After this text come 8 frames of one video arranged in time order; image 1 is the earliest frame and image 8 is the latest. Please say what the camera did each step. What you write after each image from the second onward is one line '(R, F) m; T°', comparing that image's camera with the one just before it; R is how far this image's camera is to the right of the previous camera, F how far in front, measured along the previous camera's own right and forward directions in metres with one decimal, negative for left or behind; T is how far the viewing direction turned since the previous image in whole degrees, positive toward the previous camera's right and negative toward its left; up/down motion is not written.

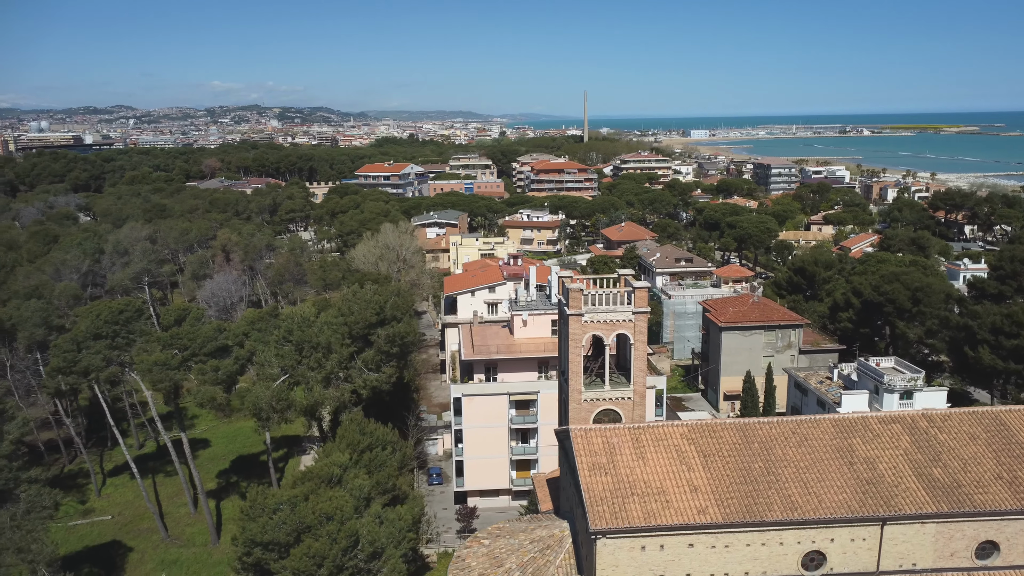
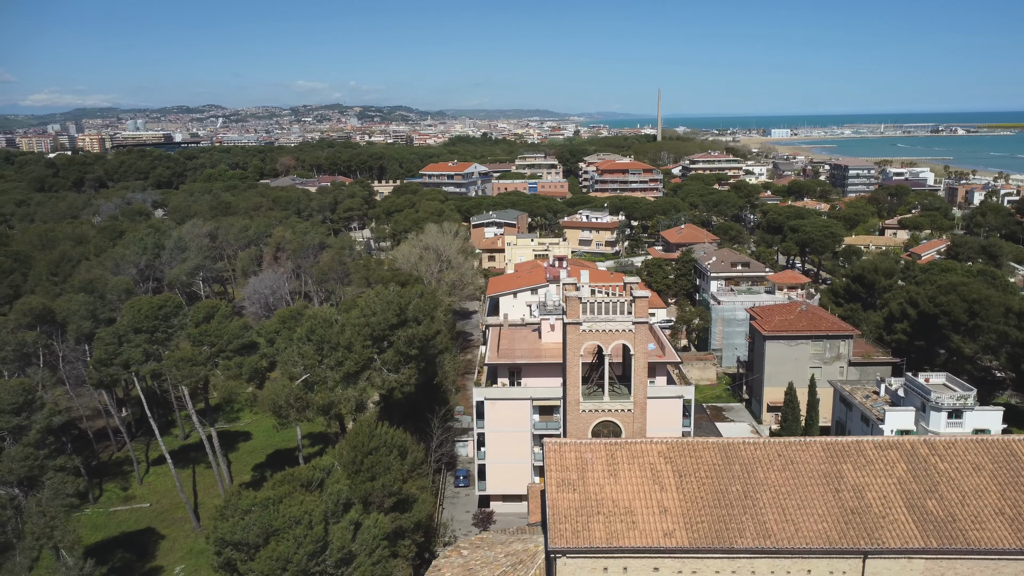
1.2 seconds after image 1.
(+1.6, +0.3) m; -5°
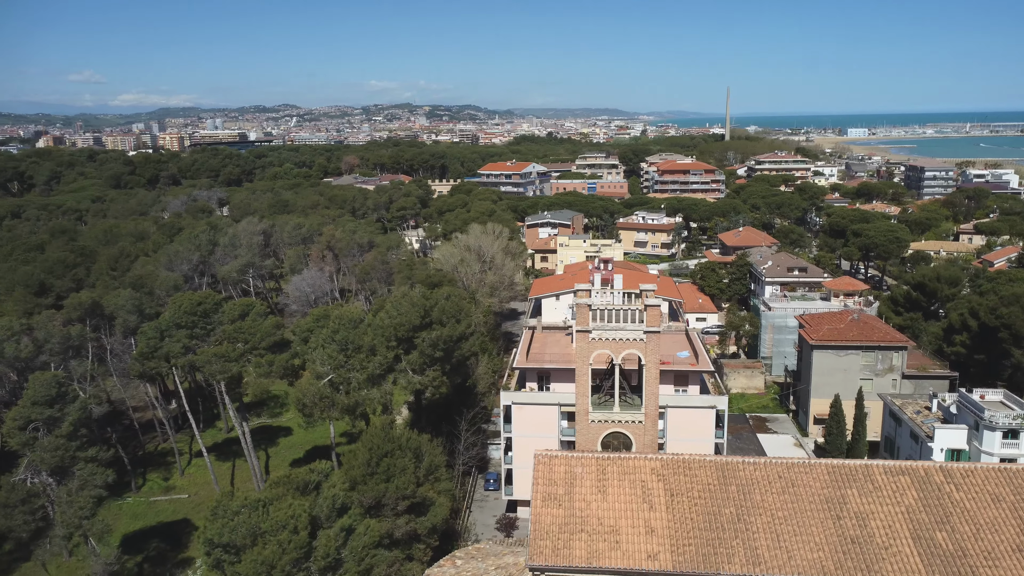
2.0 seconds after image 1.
(+1.2, +0.3) m; -5°
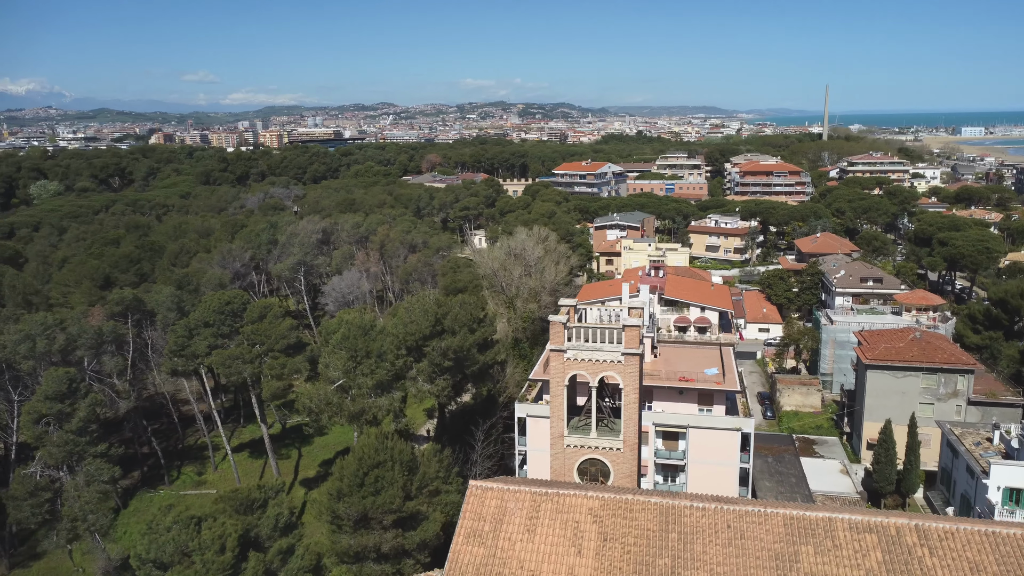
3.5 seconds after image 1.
(+2.3, +0.9) m; -7°
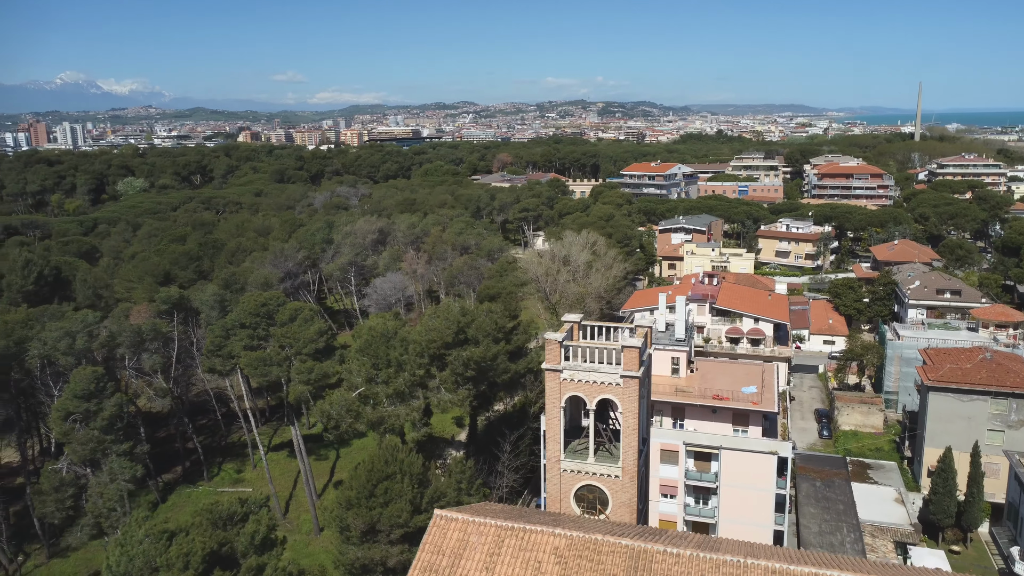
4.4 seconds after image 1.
(+1.5, +0.8) m; -6°
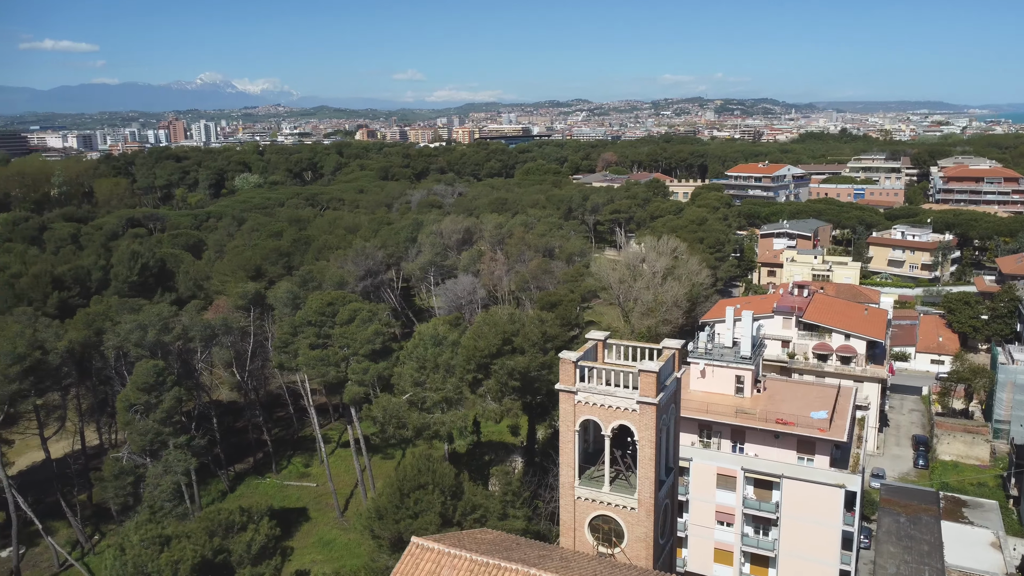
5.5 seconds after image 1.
(+1.6, +0.9) m; -8°
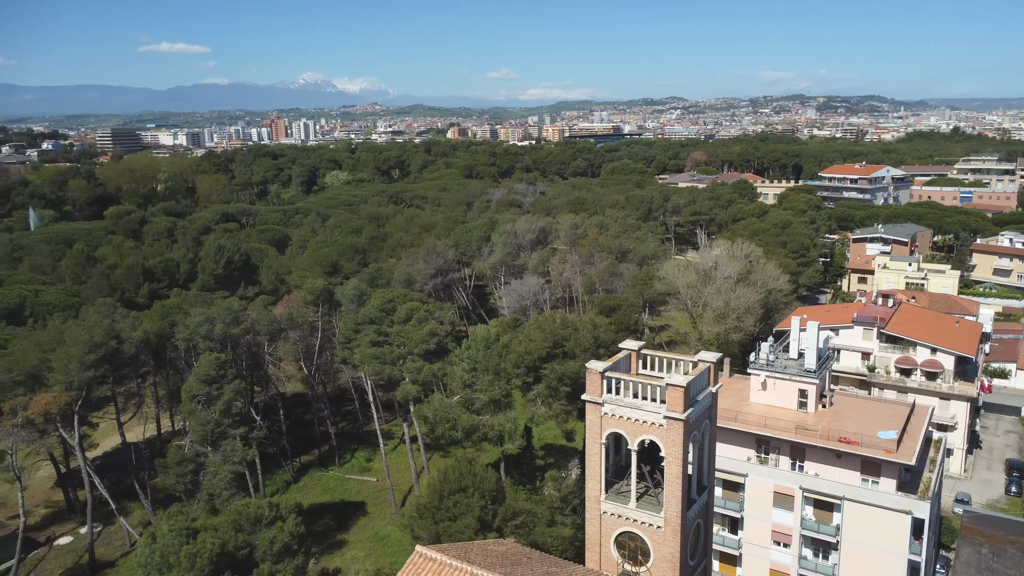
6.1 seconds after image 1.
(+1.0, +0.4) m; -7°
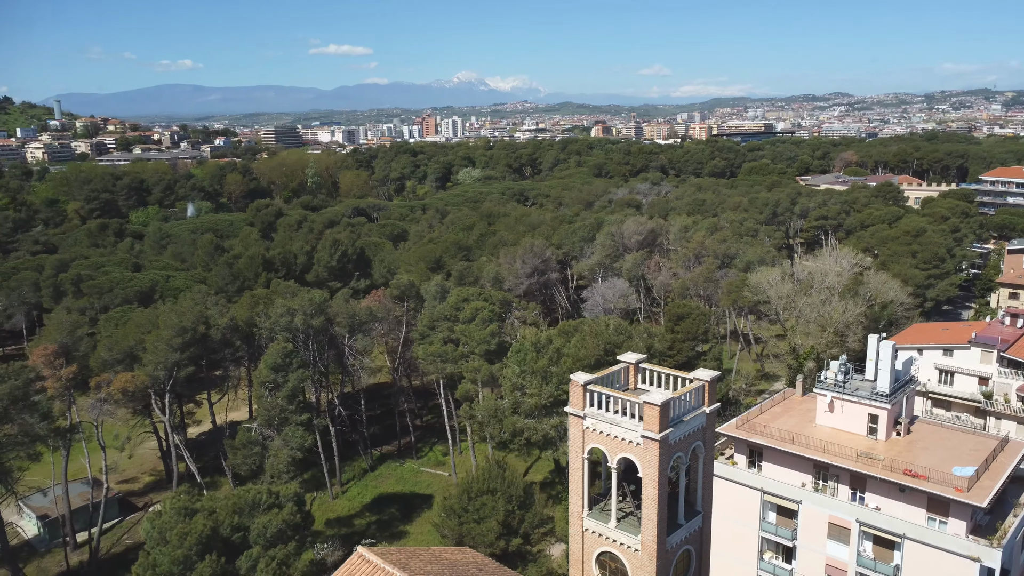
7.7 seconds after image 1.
(+2.6, +0.4) m; -11°
